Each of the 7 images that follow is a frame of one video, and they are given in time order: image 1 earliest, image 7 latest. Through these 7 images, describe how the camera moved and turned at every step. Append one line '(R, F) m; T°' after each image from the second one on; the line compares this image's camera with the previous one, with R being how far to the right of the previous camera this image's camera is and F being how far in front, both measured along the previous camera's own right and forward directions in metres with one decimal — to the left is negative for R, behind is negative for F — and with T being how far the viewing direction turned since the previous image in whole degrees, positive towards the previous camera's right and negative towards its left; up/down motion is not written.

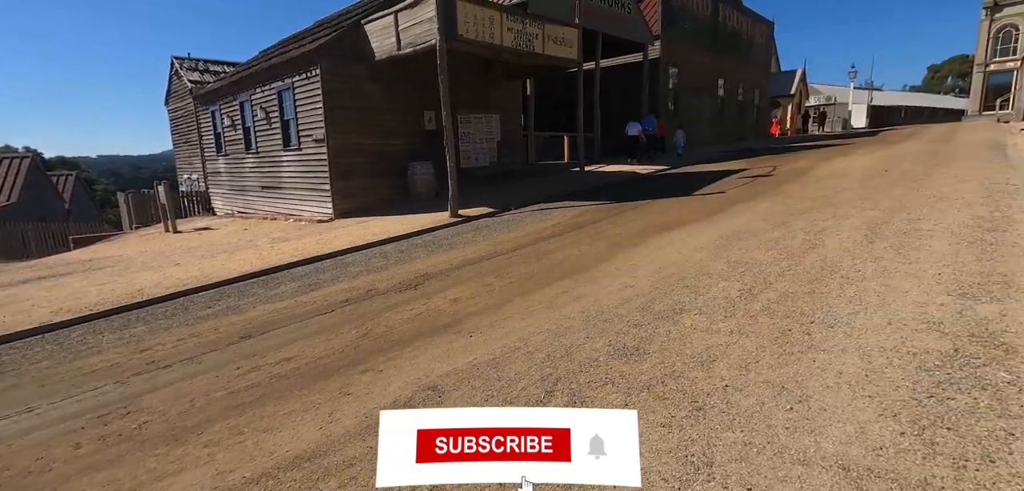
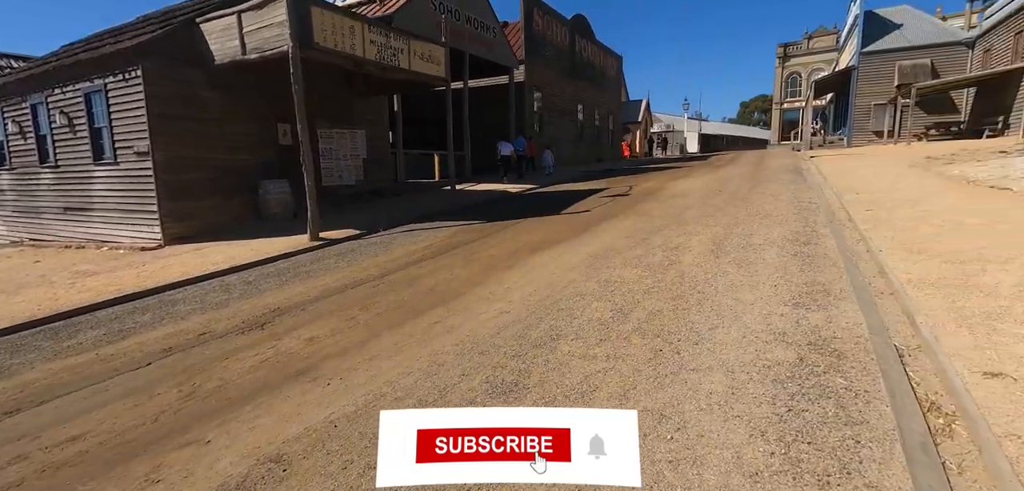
(+0.1, +0.3) m; +15°
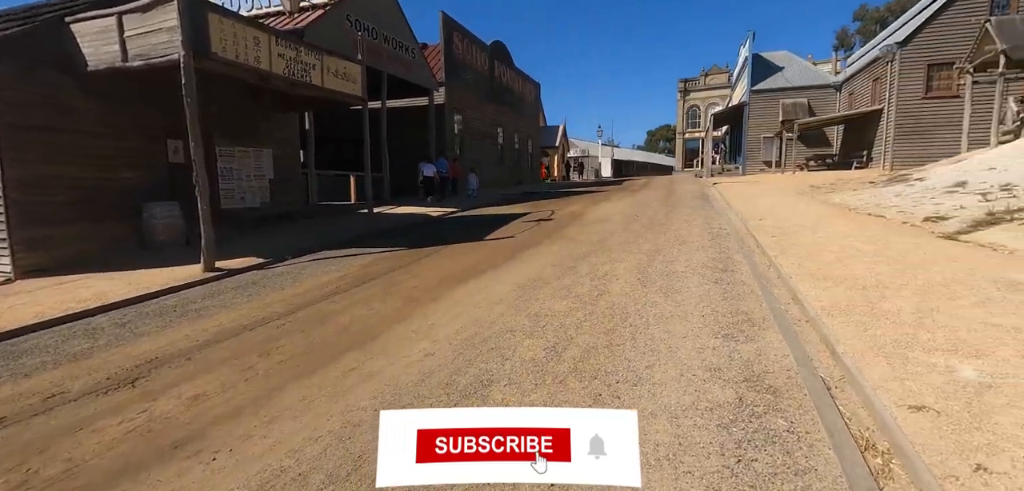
(0.0, +0.3) m; +9°
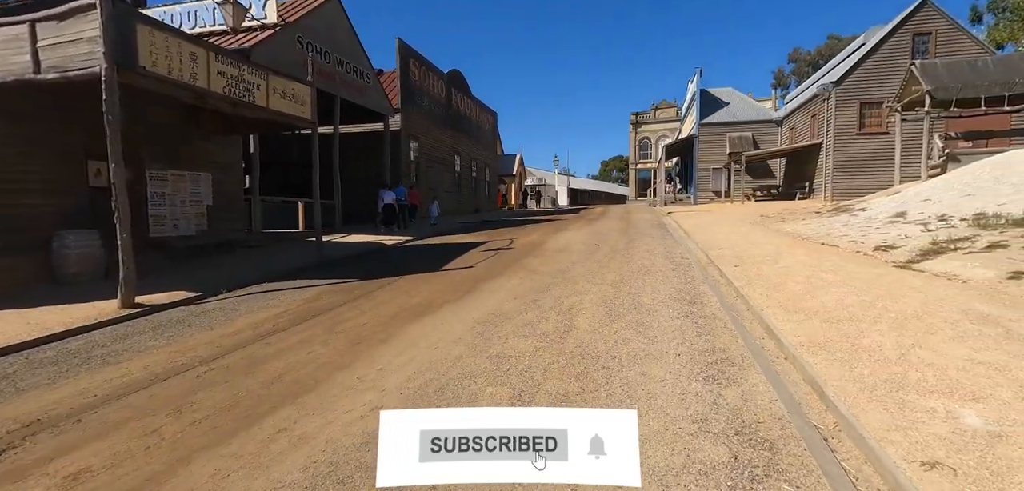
(0.0, +0.4) m; +5°
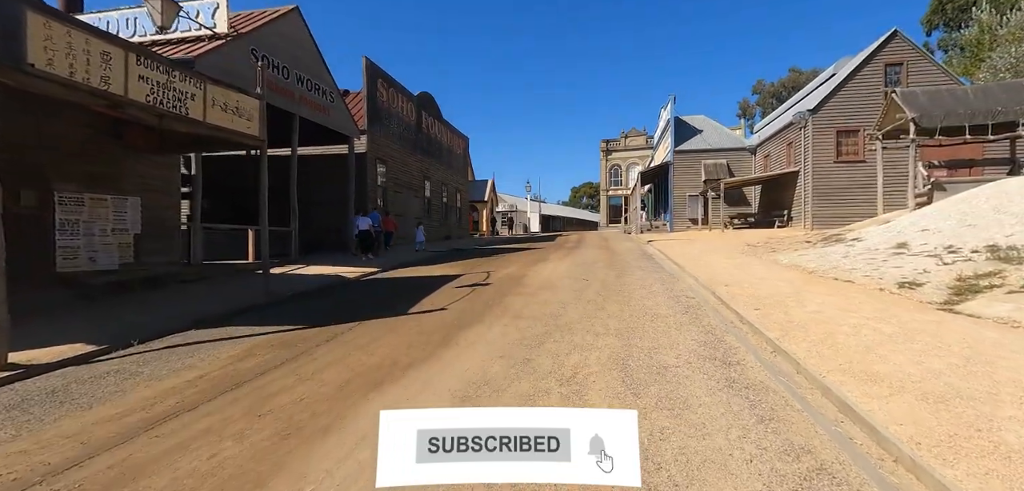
(-0.2, +1.2) m; +4°
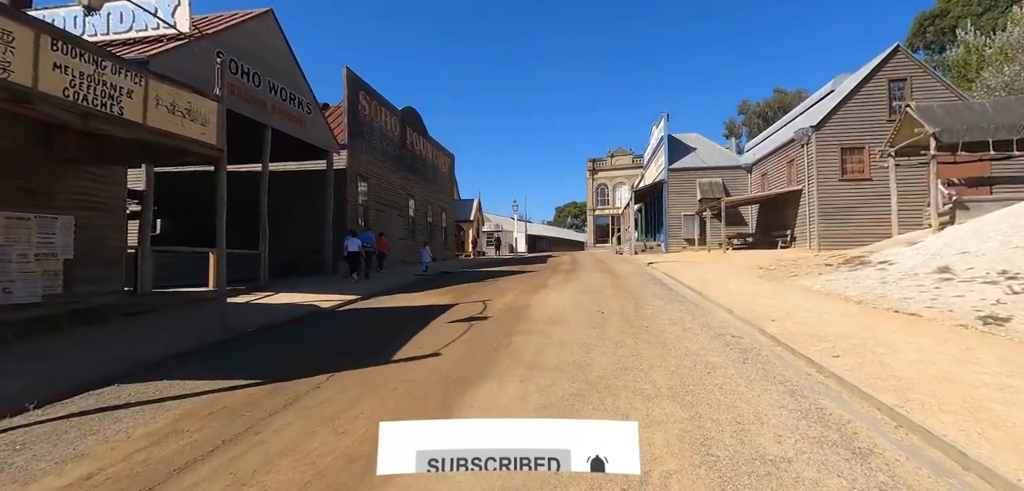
(-0.3, +1.4) m; +2°
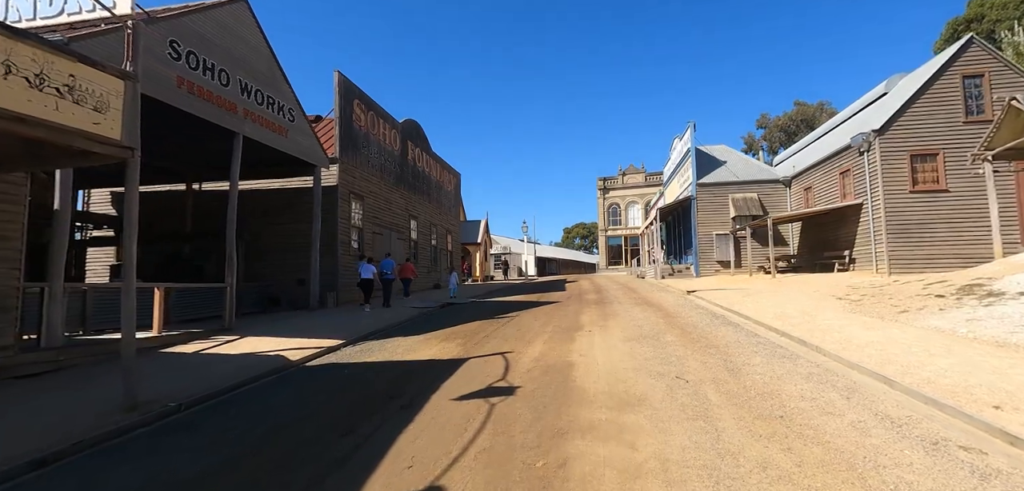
(-0.4, +2.6) m; -1°
